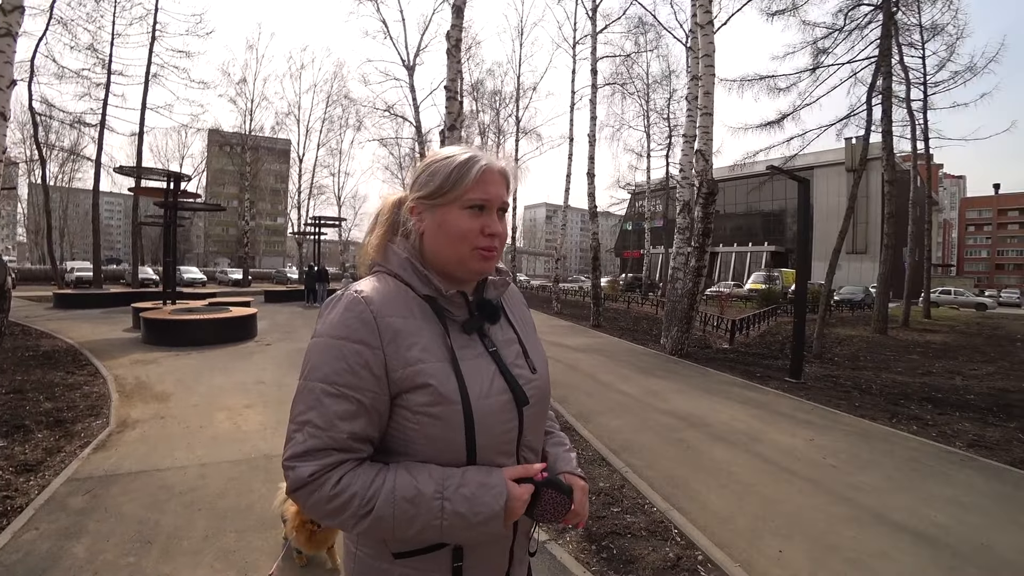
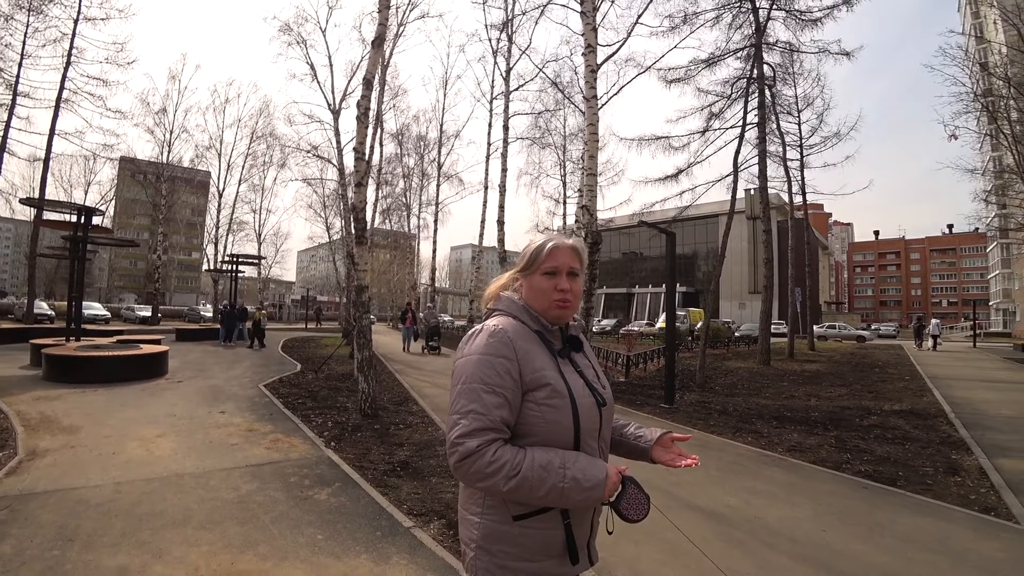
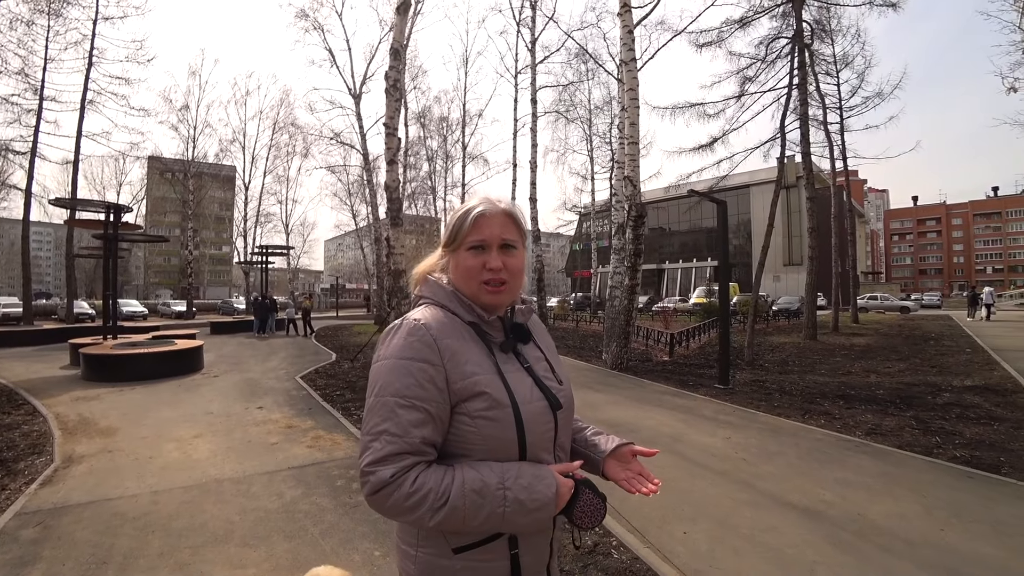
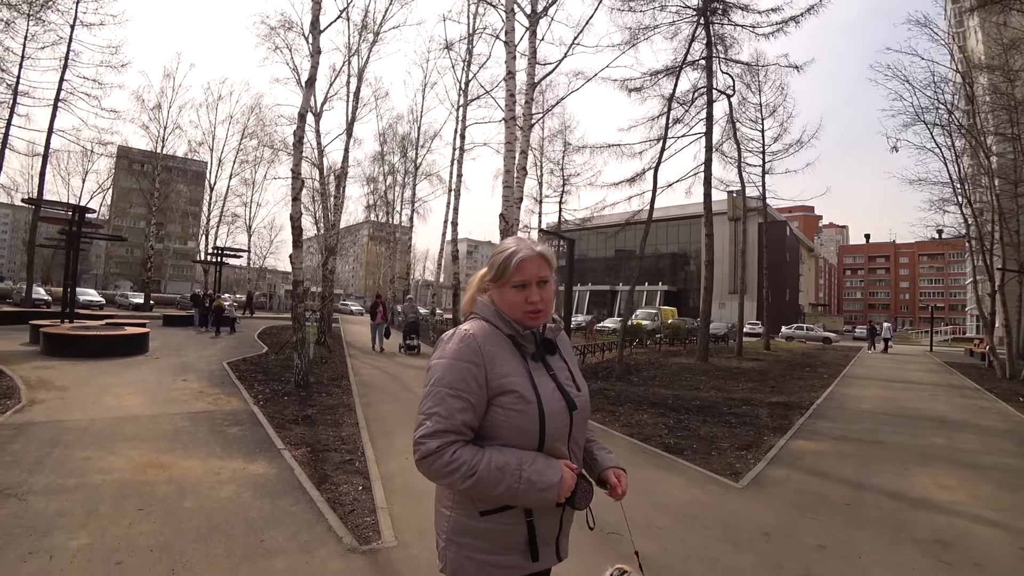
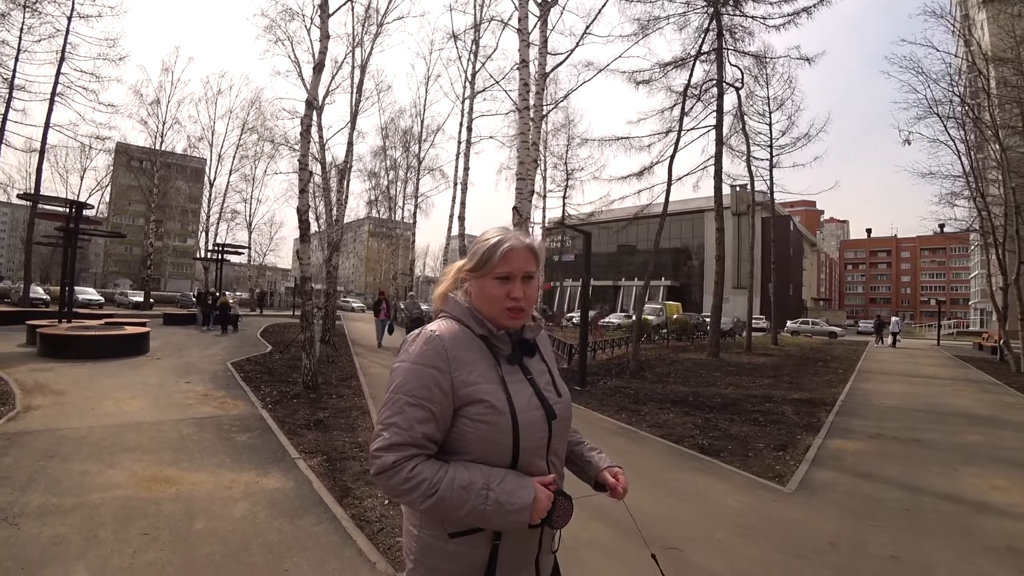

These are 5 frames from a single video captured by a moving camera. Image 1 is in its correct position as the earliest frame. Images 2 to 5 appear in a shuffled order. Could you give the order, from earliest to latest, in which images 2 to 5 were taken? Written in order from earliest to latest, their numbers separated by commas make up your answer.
3, 2, 5, 4
